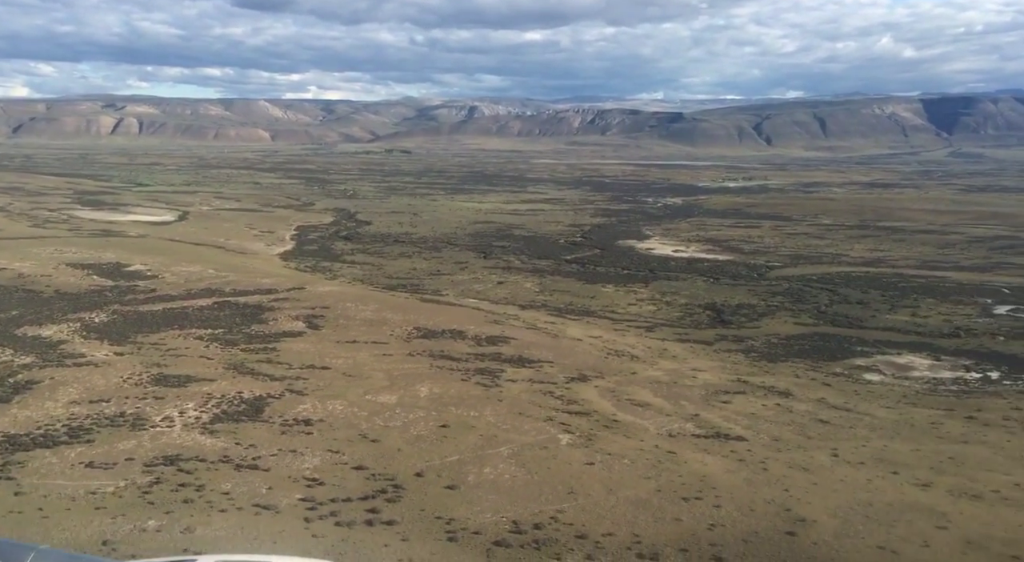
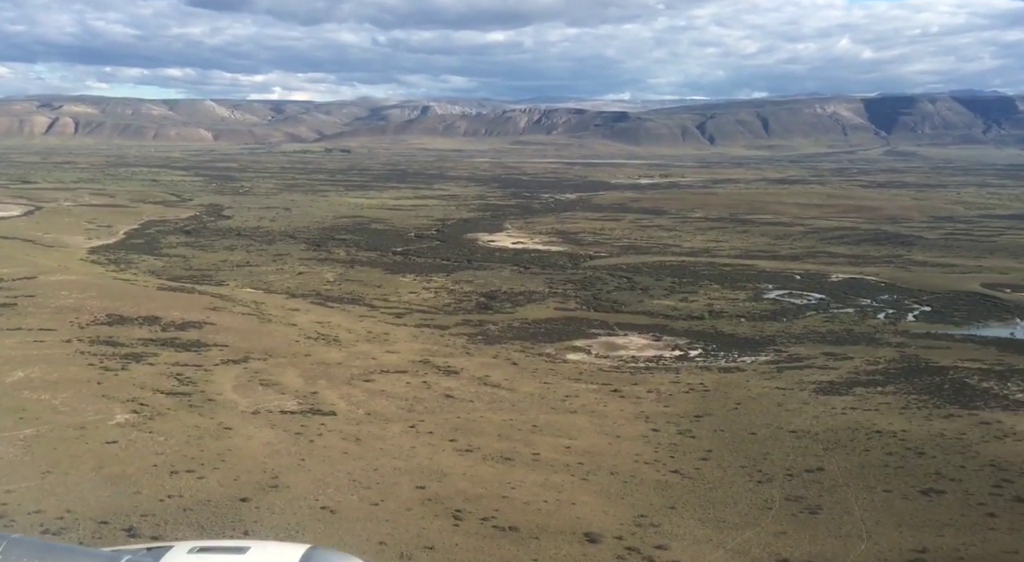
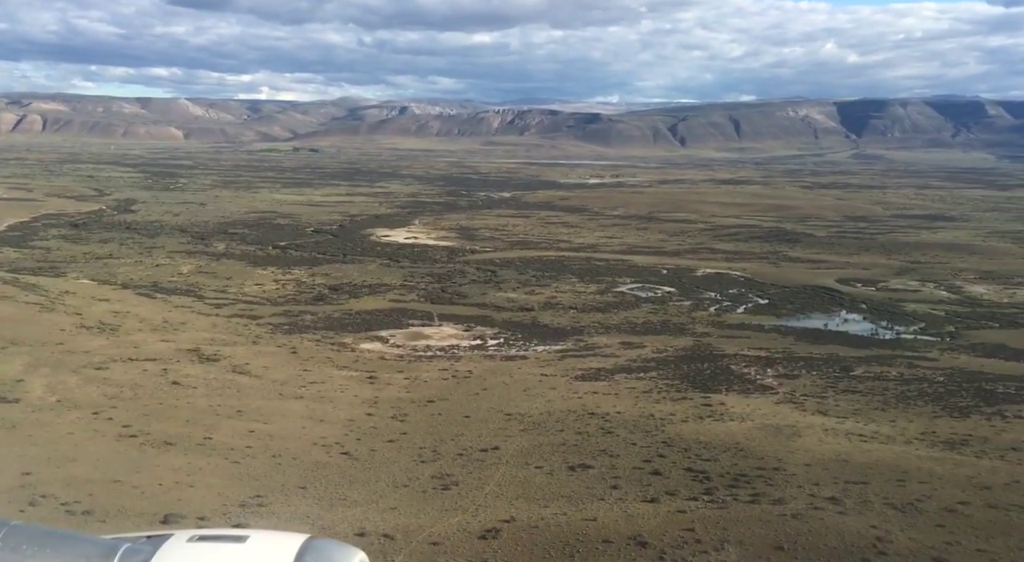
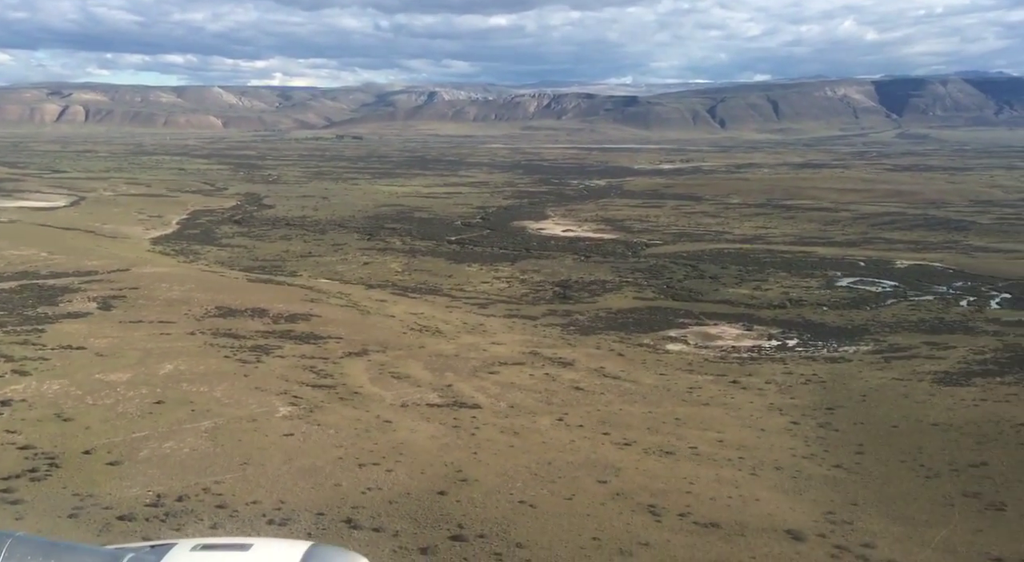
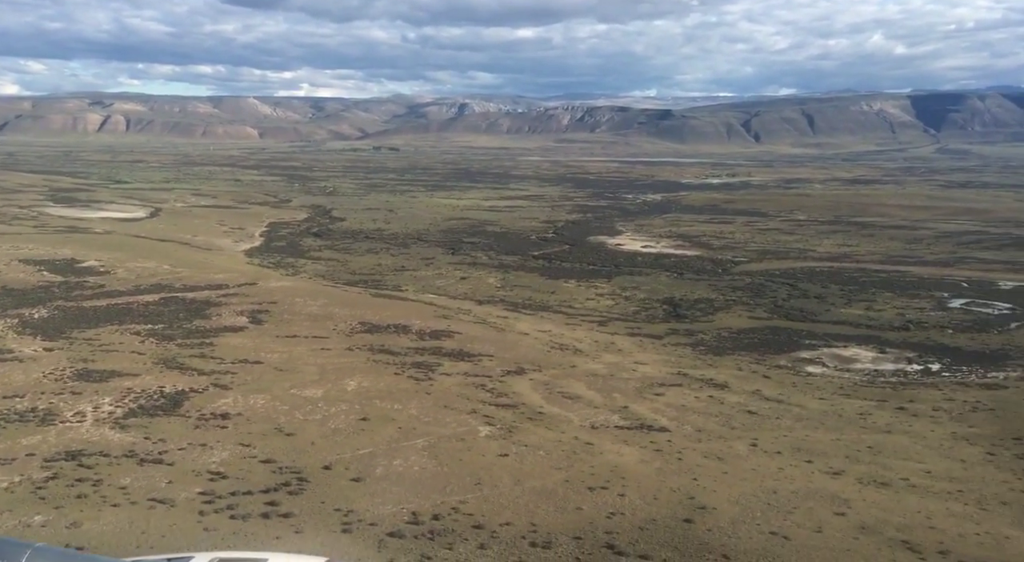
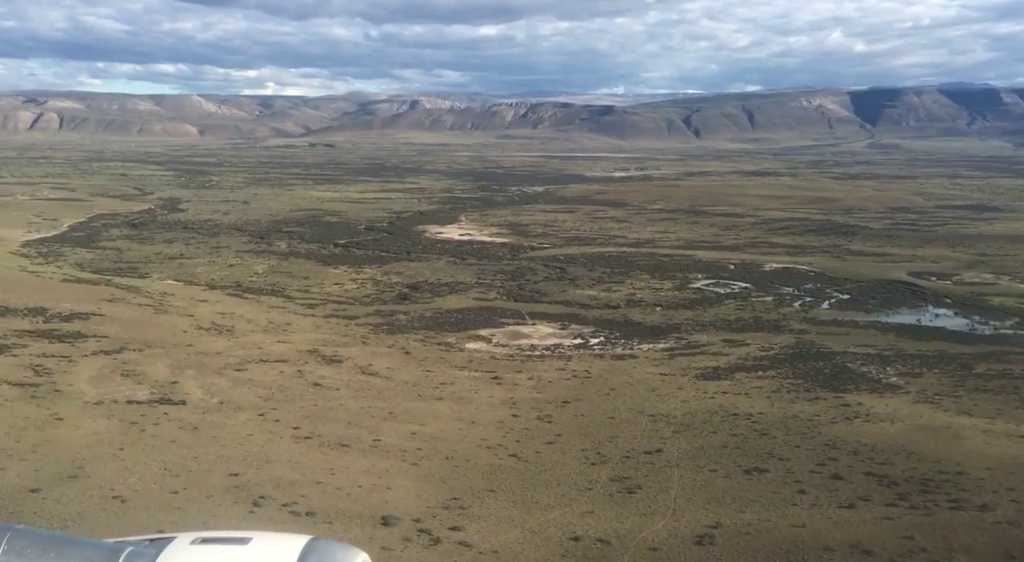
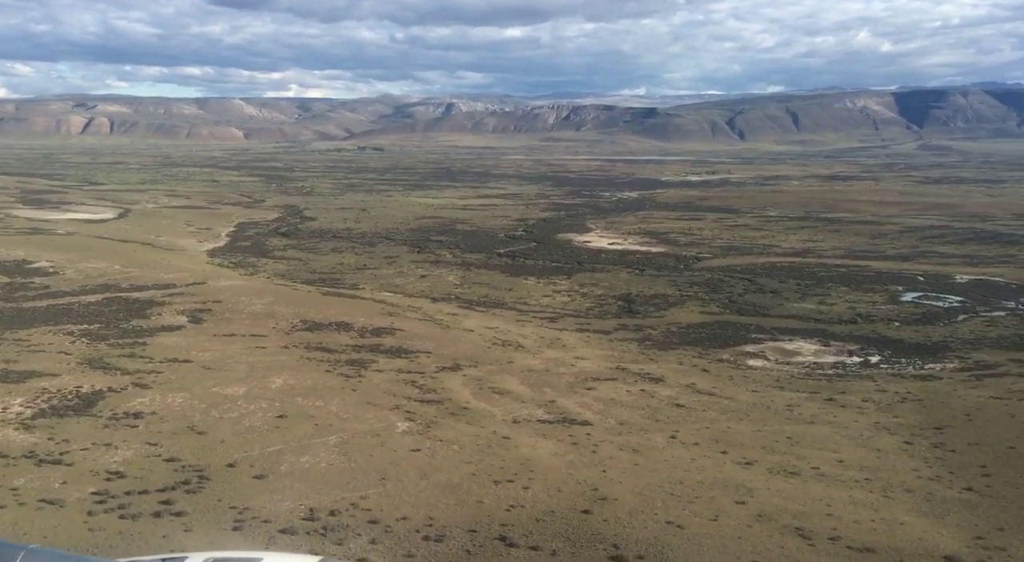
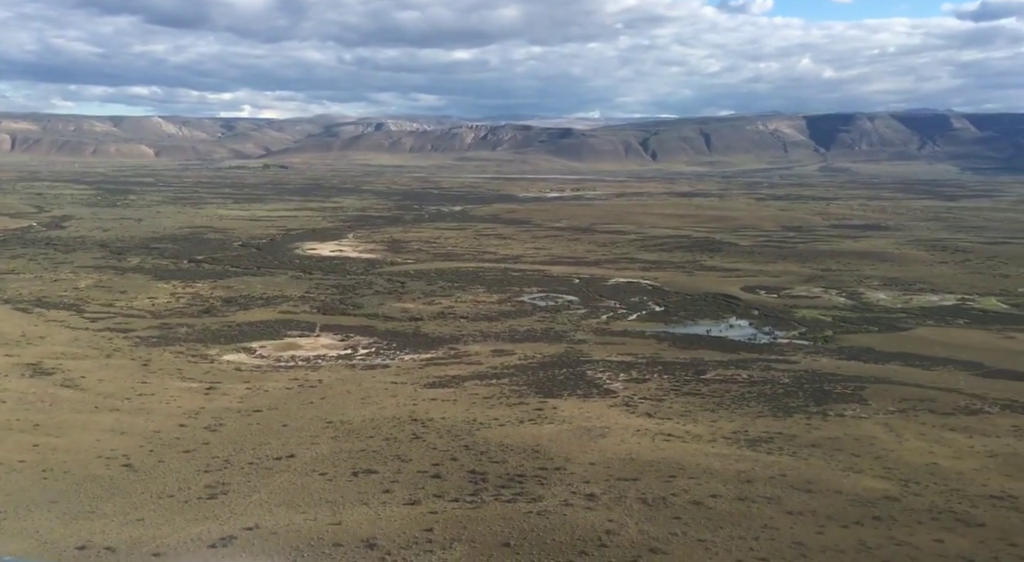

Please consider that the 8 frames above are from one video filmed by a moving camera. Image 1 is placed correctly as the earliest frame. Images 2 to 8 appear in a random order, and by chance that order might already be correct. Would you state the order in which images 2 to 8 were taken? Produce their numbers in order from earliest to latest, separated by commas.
5, 7, 4, 2, 6, 3, 8
